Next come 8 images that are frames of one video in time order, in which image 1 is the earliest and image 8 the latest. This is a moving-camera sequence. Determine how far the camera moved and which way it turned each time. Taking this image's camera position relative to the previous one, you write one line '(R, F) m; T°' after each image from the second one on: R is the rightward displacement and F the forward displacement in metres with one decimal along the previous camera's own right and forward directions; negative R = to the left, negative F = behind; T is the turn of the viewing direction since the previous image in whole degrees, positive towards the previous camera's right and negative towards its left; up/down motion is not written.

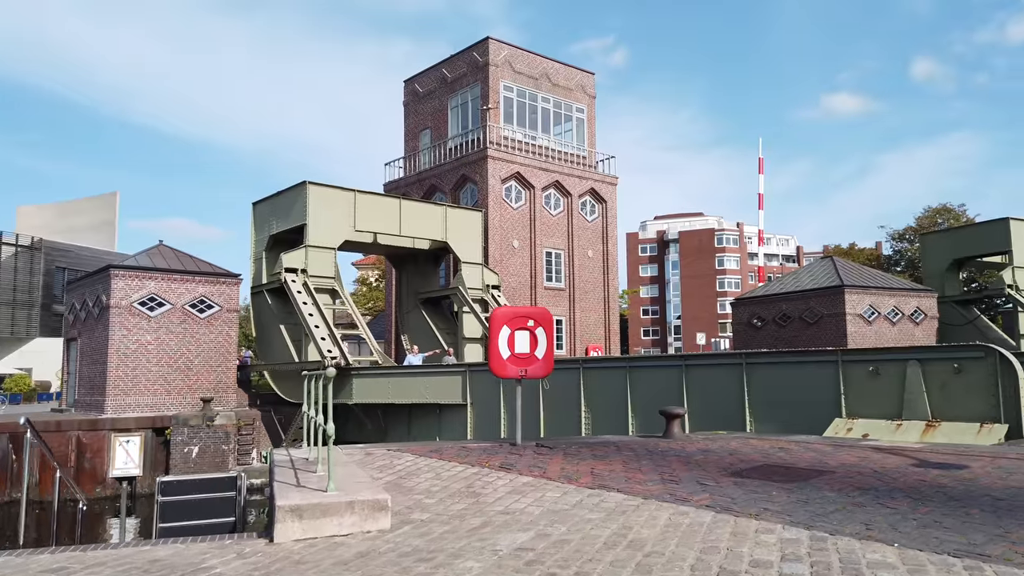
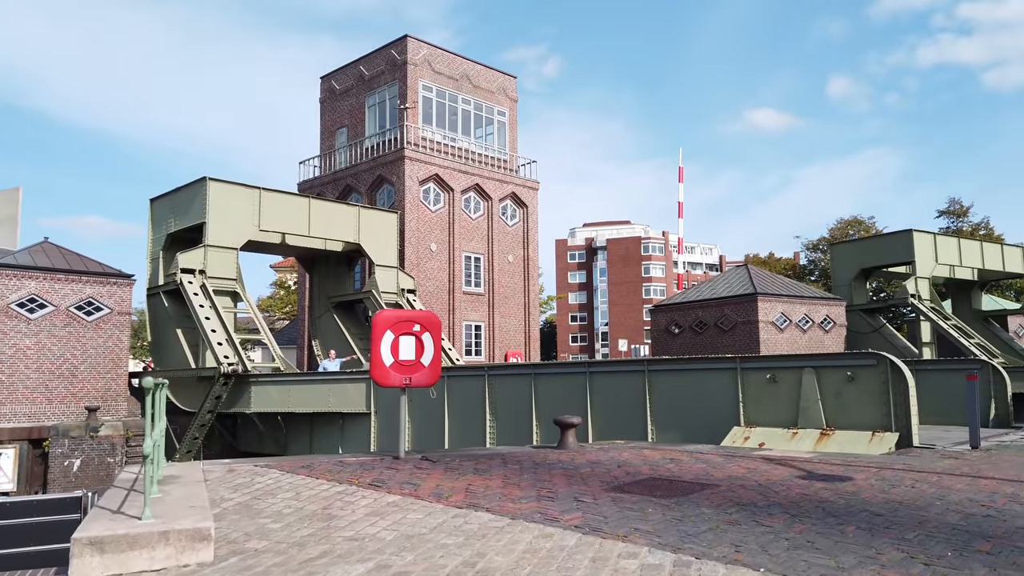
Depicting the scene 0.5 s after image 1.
(+0.8, +0.7) m; +5°
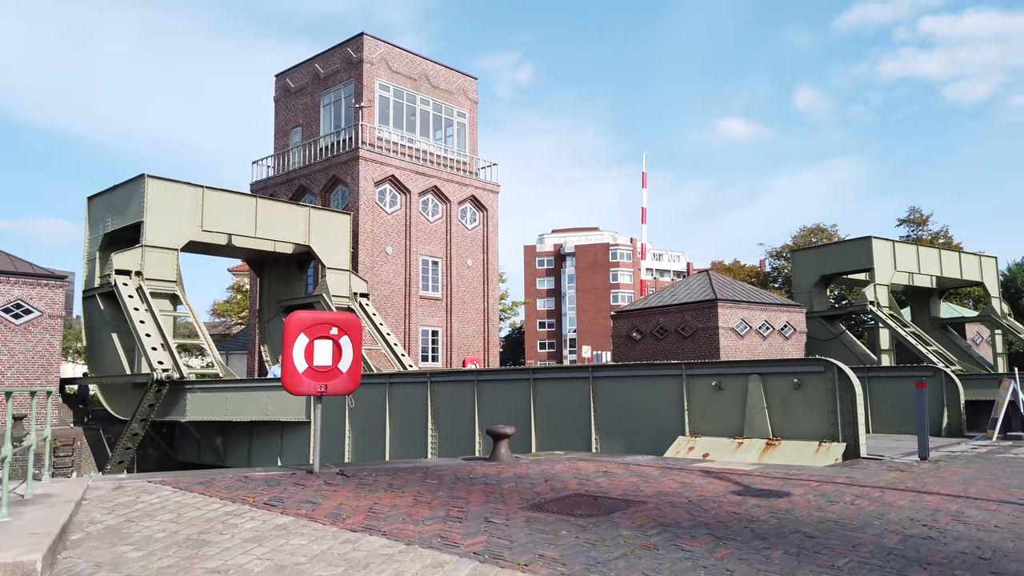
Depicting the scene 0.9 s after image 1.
(+0.7, +0.8) m; +2°
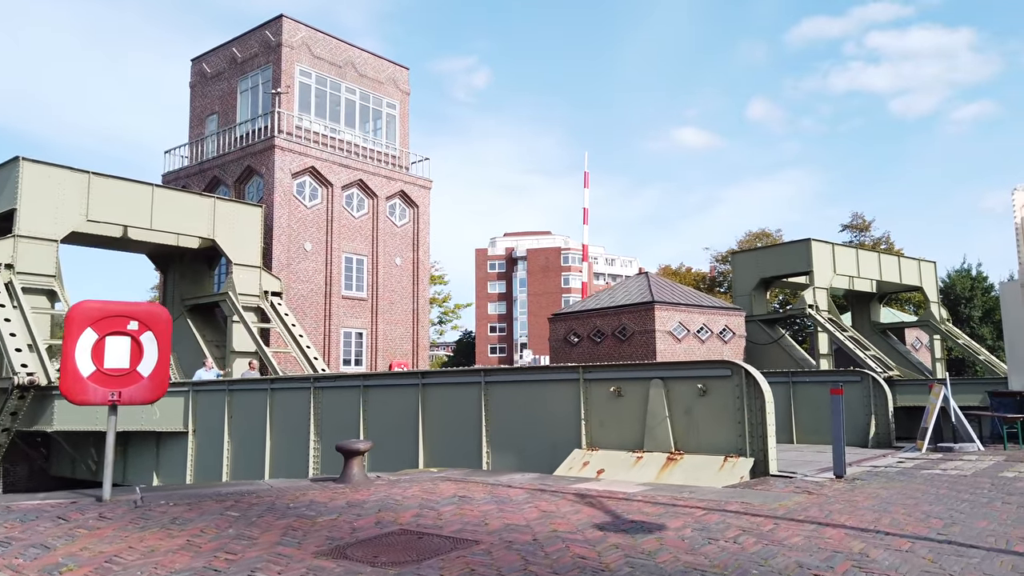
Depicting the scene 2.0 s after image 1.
(+1.4, +1.8) m; +3°
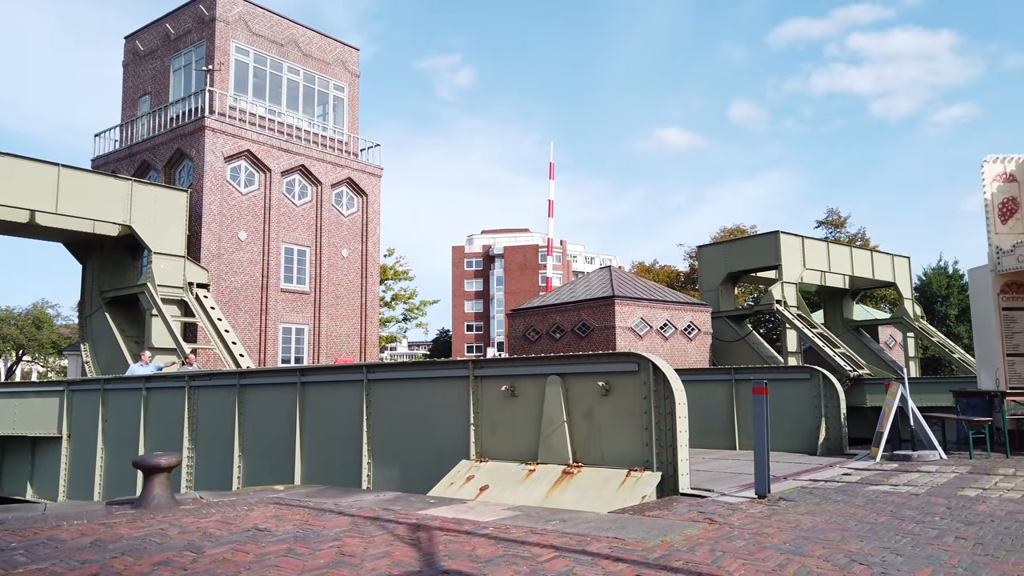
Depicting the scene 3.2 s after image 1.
(+1.5, +2.0) m; +1°
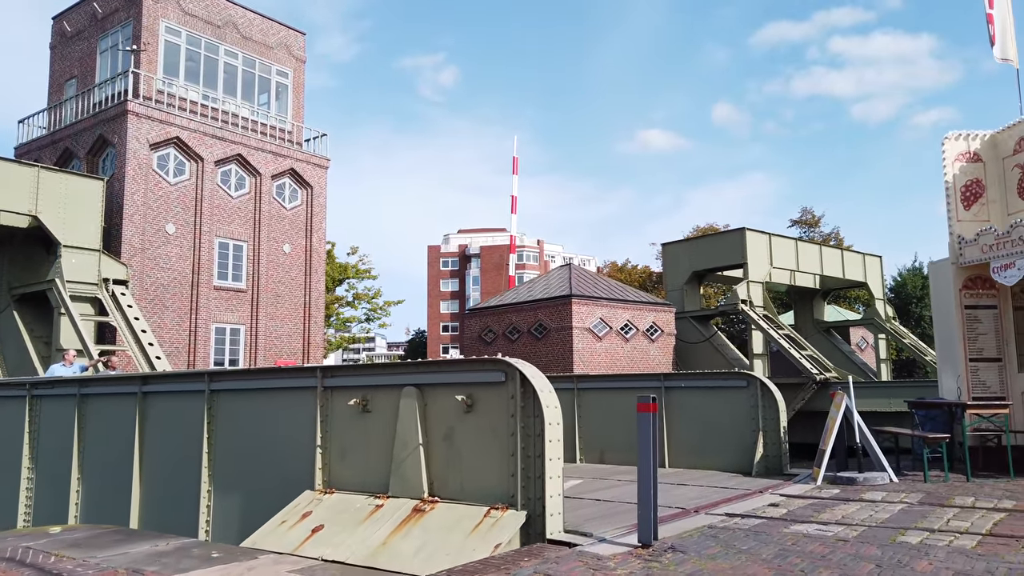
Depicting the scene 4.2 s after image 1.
(+1.5, +1.9) m; +1°
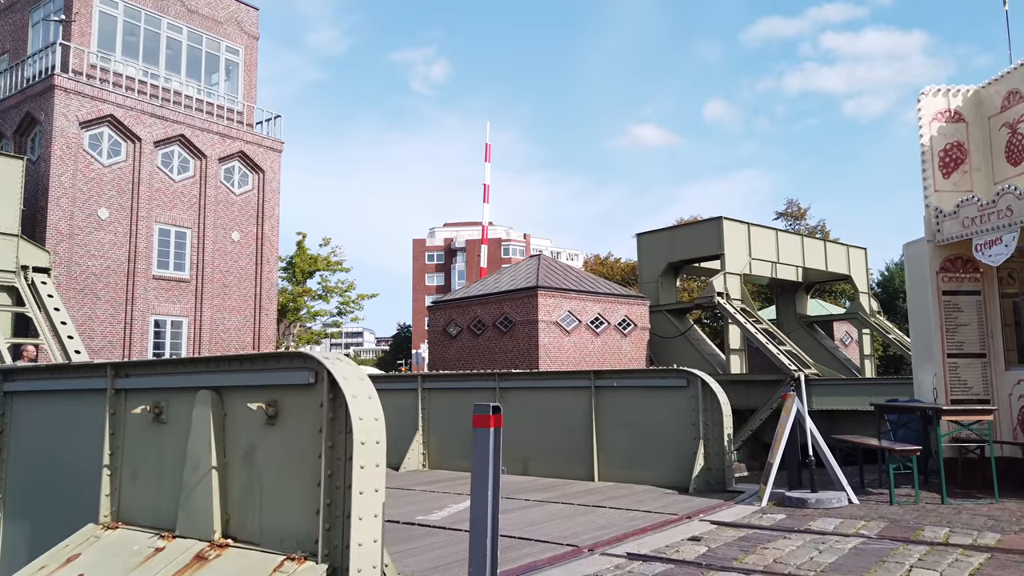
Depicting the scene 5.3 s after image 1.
(+1.3, +1.9) m; +1°
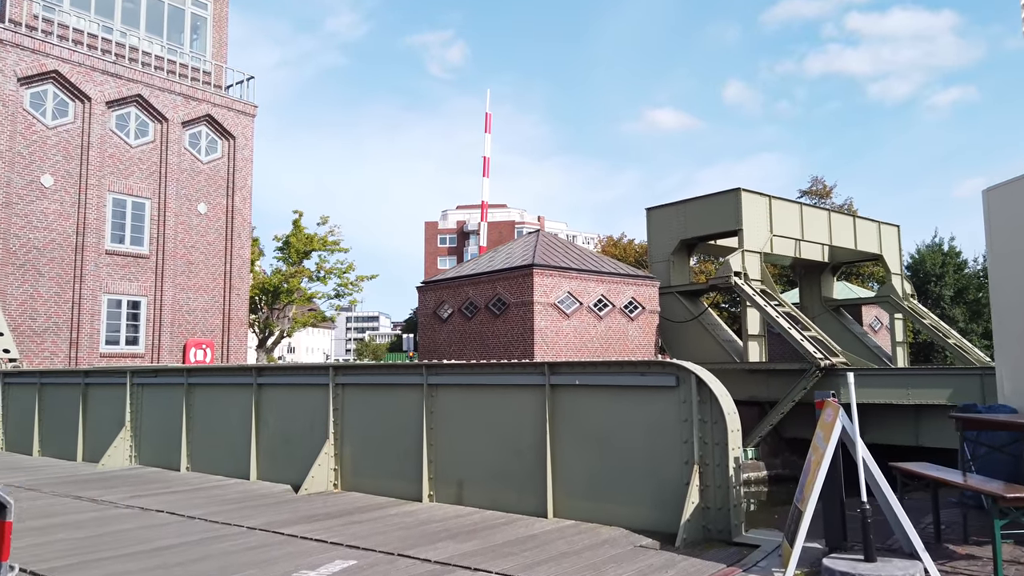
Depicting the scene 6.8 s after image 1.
(+1.0, +3.2) m; -1°
